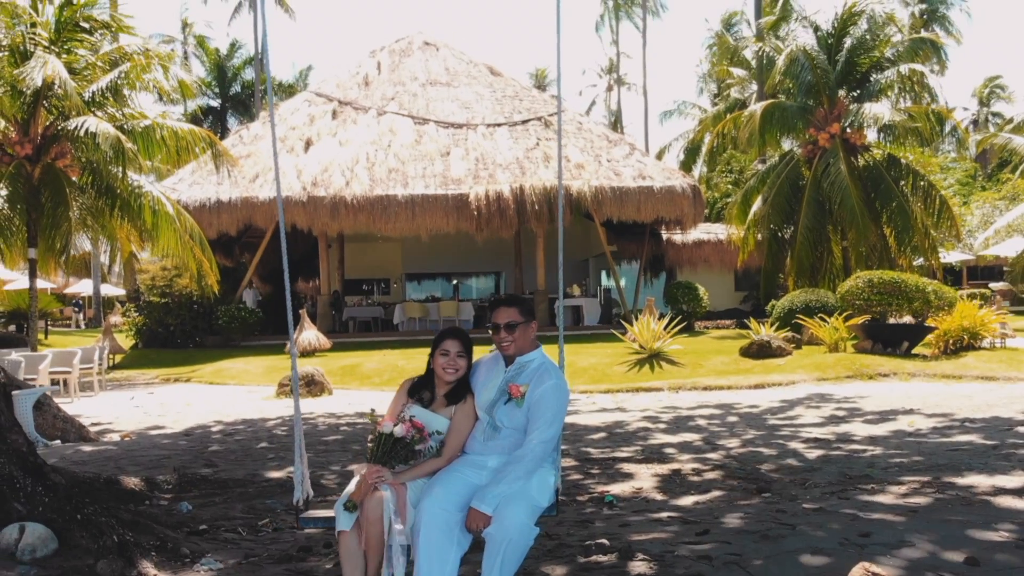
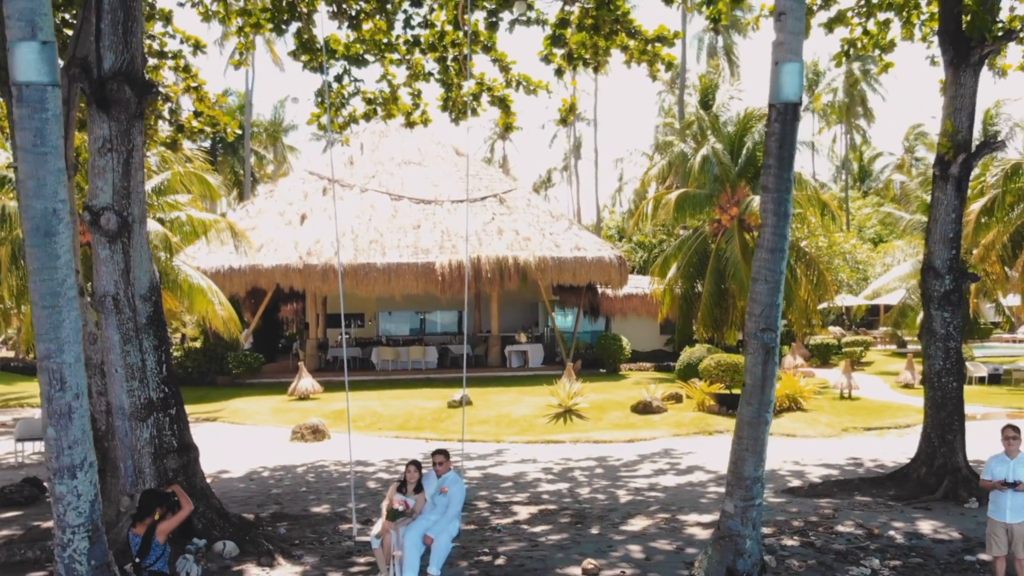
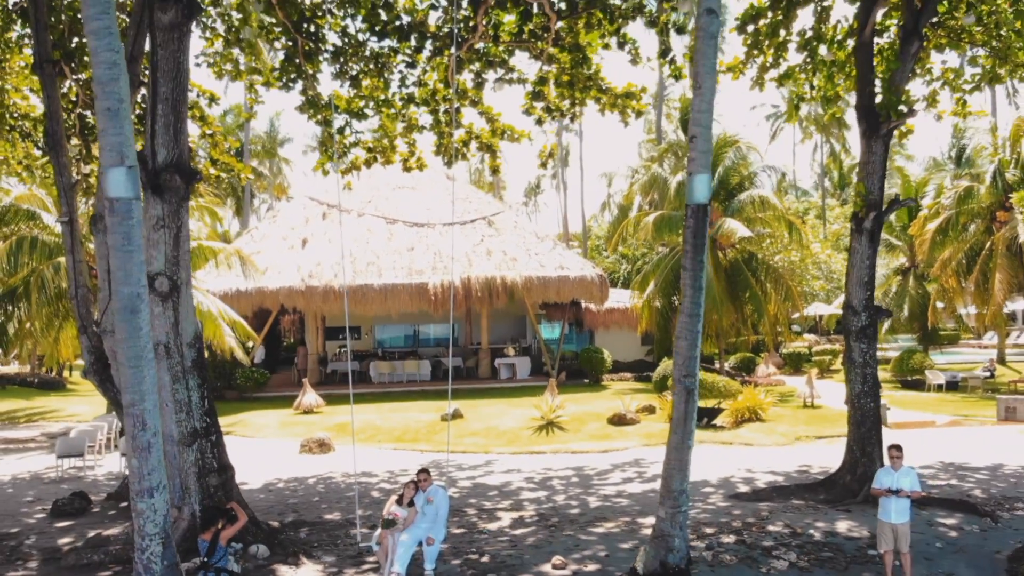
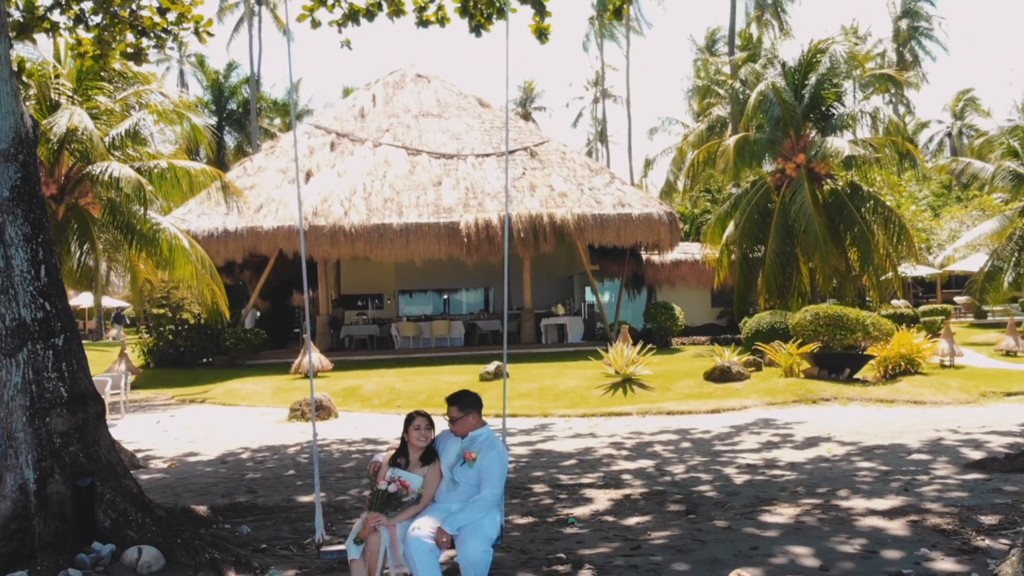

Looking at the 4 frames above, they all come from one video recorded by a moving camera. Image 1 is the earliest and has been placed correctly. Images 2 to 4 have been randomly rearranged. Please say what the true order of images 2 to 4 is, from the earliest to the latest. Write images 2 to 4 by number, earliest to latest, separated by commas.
4, 2, 3
